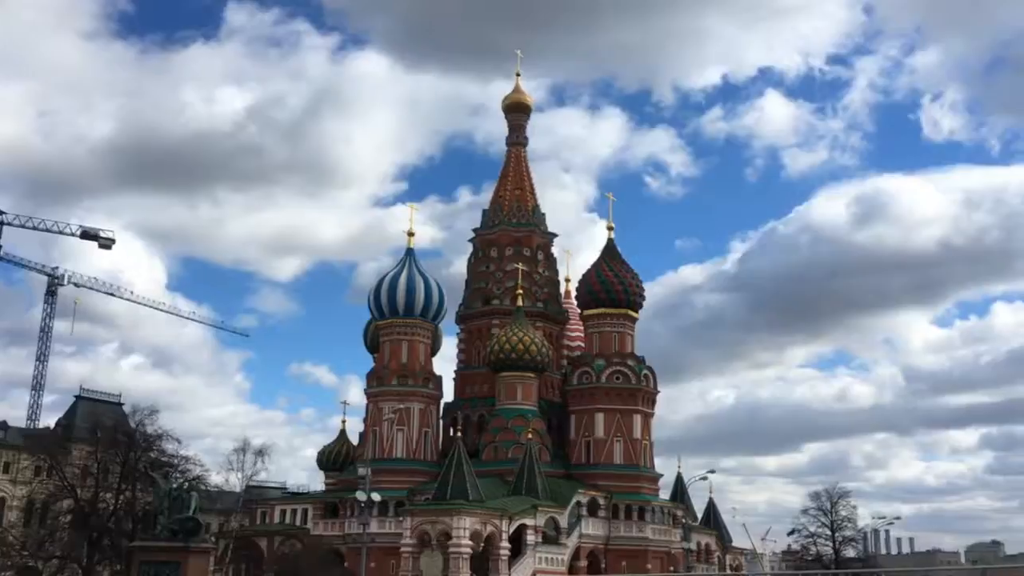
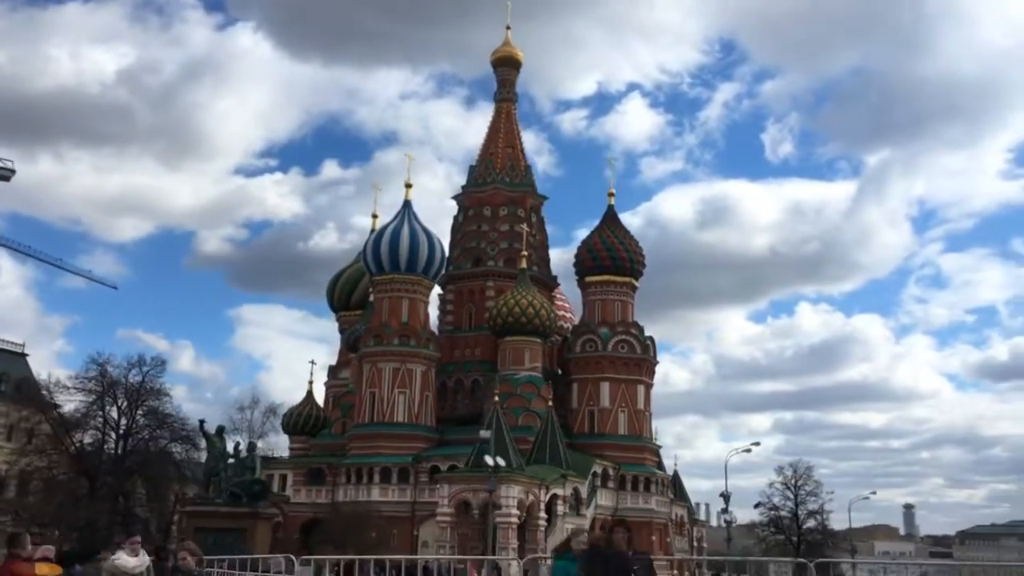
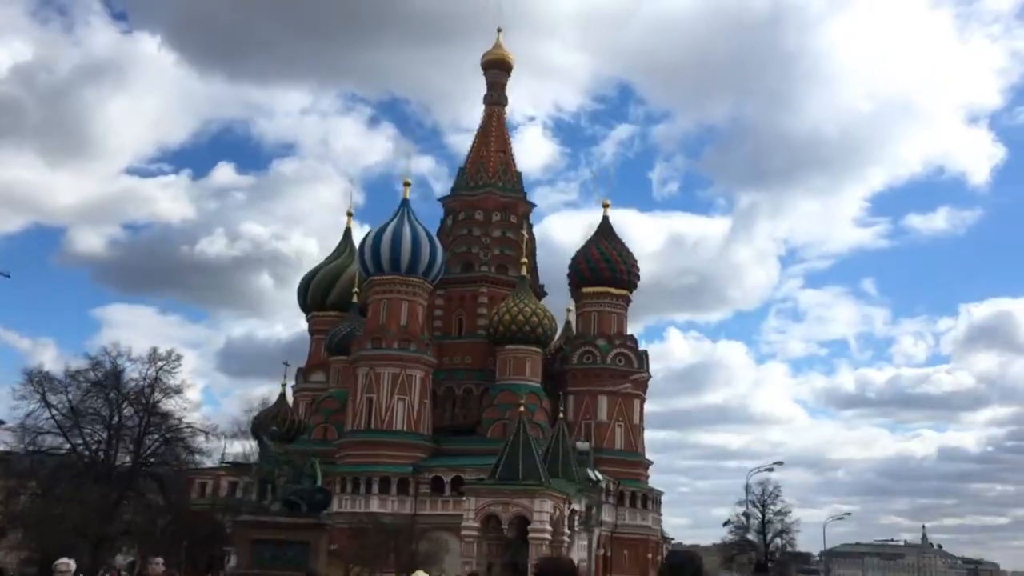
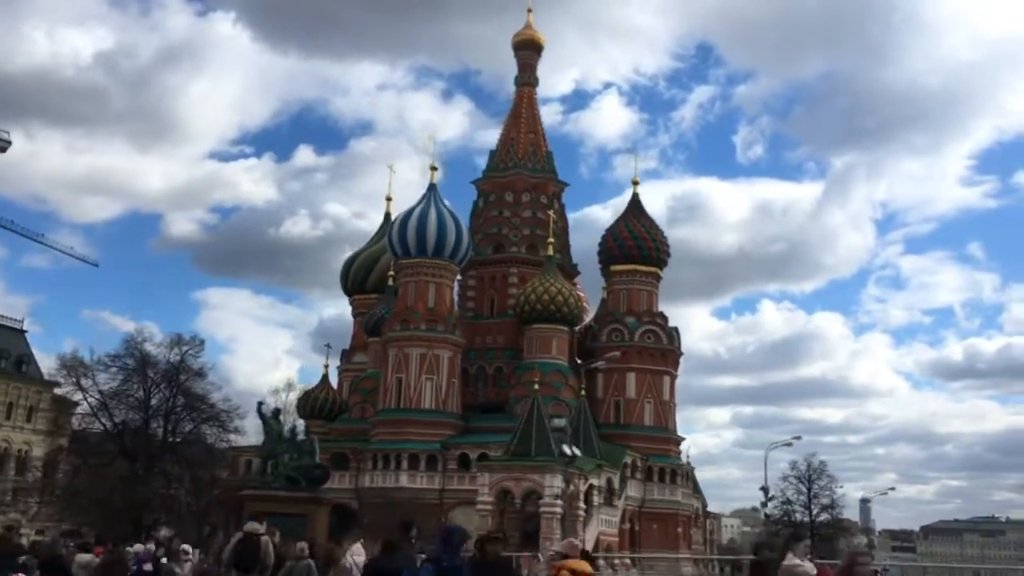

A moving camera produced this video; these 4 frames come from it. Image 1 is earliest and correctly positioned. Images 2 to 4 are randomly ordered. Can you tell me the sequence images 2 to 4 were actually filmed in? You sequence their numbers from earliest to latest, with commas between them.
2, 4, 3
